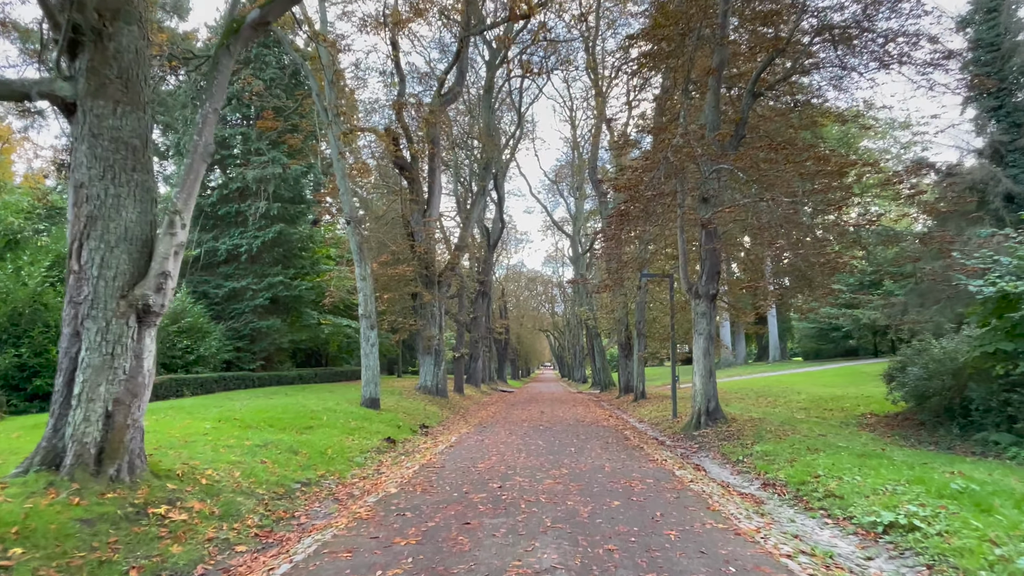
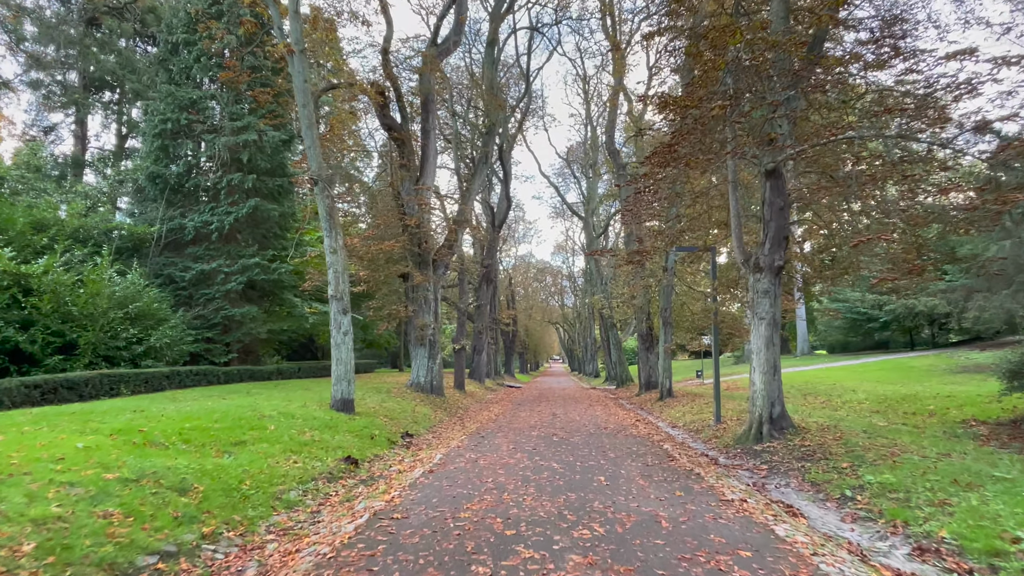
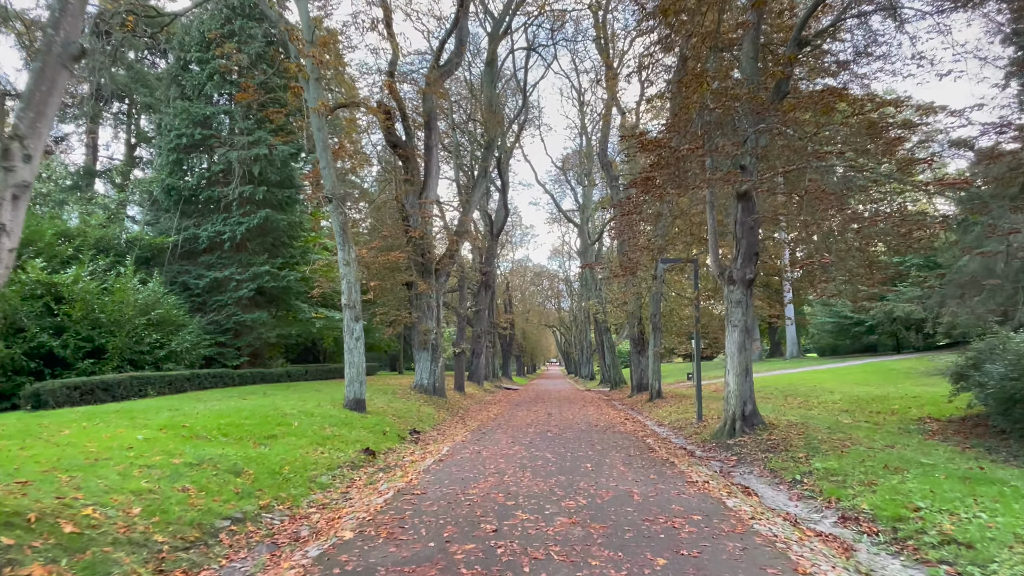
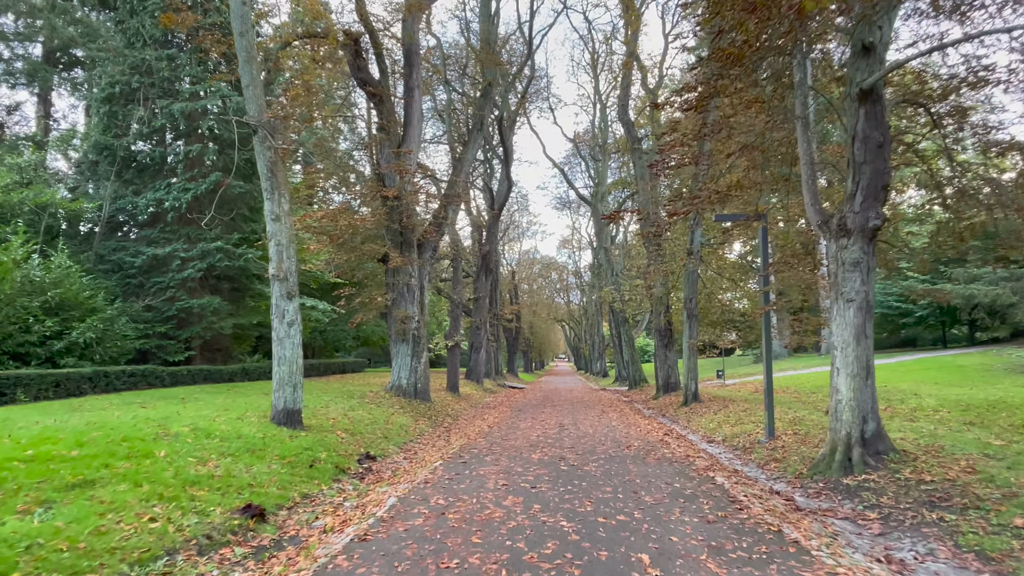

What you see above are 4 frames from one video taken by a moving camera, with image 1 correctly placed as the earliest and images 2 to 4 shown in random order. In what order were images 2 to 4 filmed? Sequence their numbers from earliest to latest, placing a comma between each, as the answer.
3, 2, 4
